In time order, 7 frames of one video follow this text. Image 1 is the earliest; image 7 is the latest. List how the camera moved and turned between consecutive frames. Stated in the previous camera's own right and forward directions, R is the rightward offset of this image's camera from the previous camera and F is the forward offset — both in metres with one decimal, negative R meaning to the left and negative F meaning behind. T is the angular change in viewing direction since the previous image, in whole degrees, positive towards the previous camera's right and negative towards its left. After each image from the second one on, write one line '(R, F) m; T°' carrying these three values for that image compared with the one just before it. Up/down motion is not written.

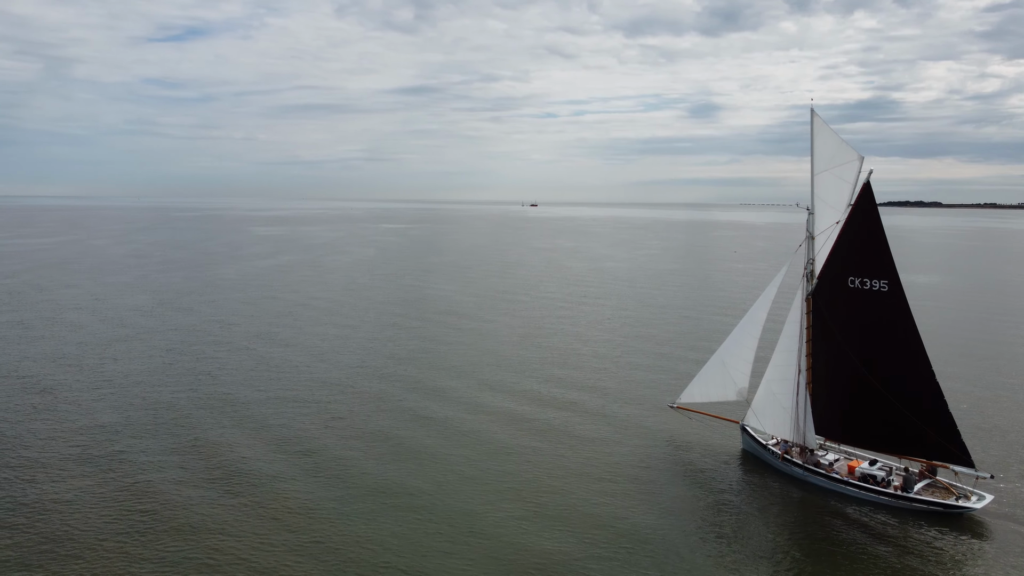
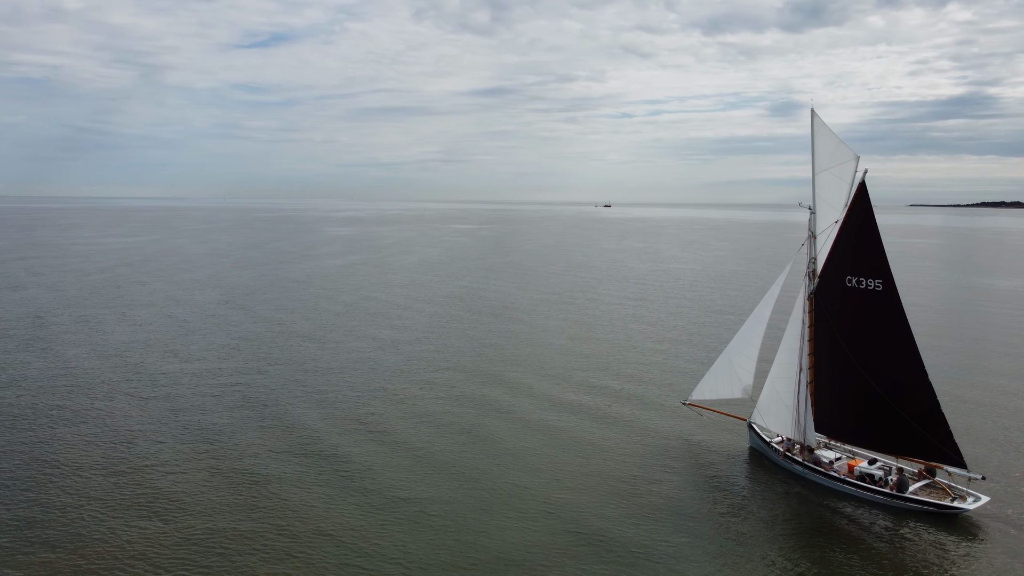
(+1.0, -0.6) m; -5°
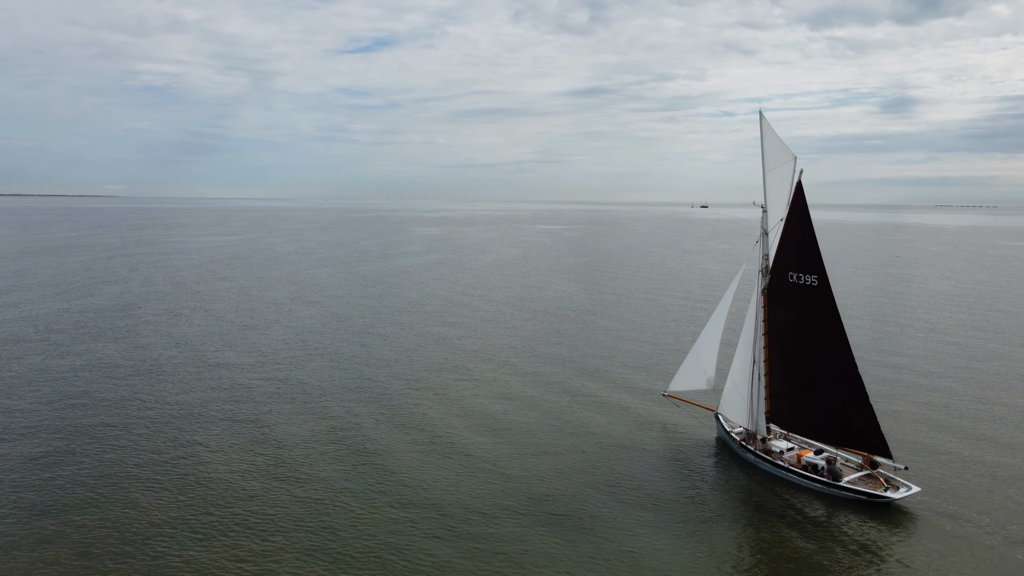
(+2.0, -0.9) m; -6°
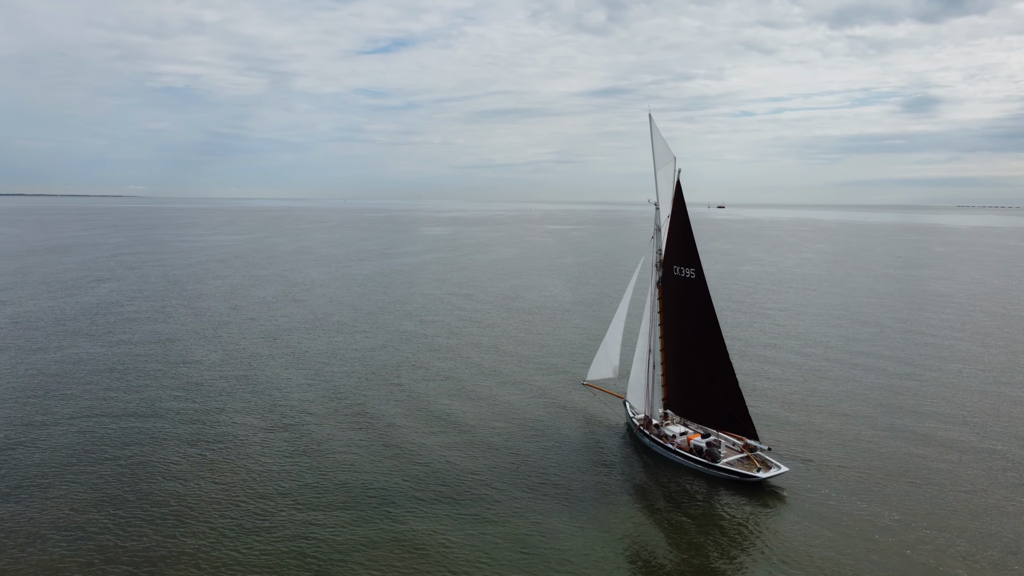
(+1.8, -0.6) m; +1°
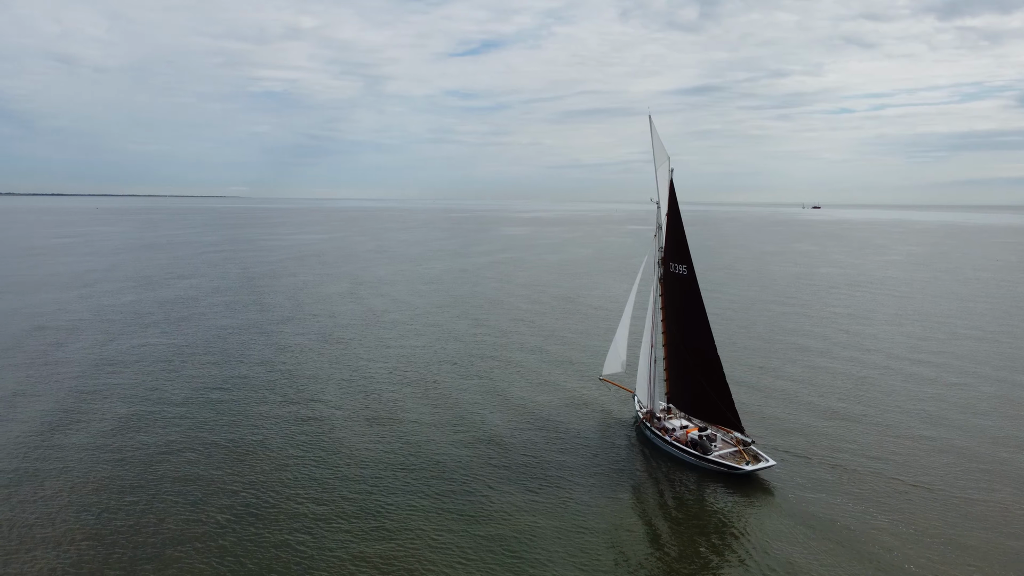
(+1.3, -0.6) m; -6°
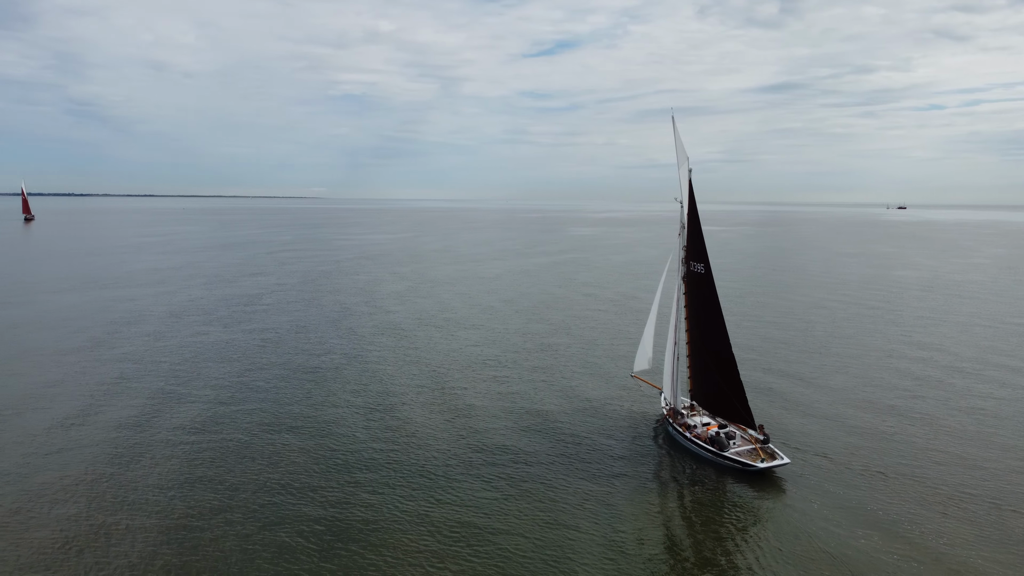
(+0.7, -0.5) m; -5°
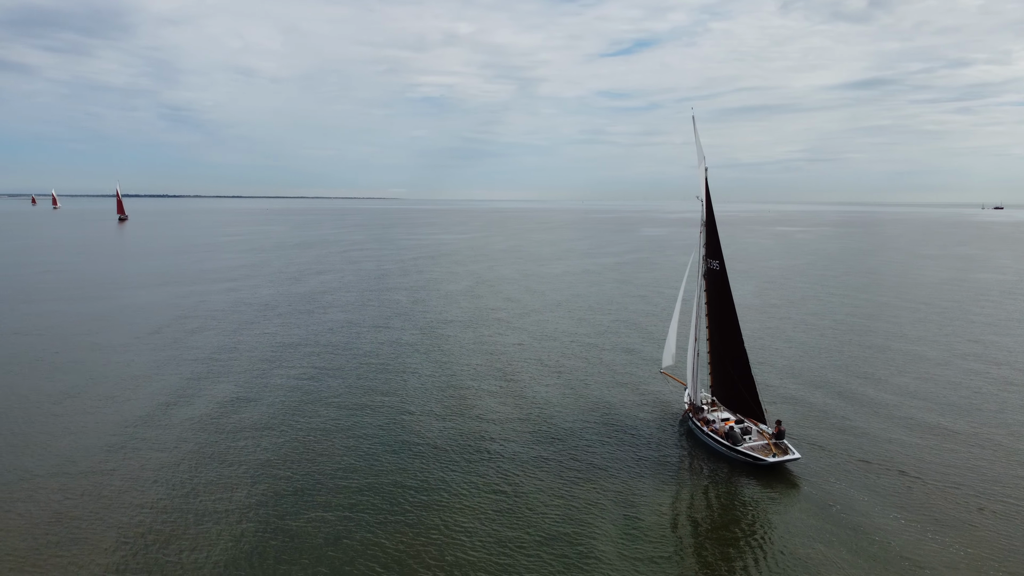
(+0.8, -0.6) m; -5°
